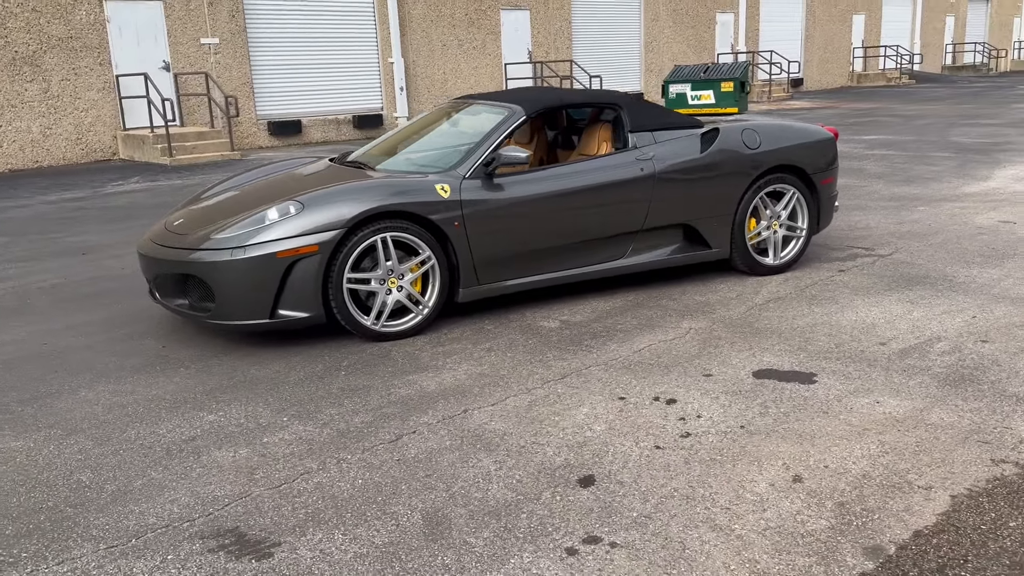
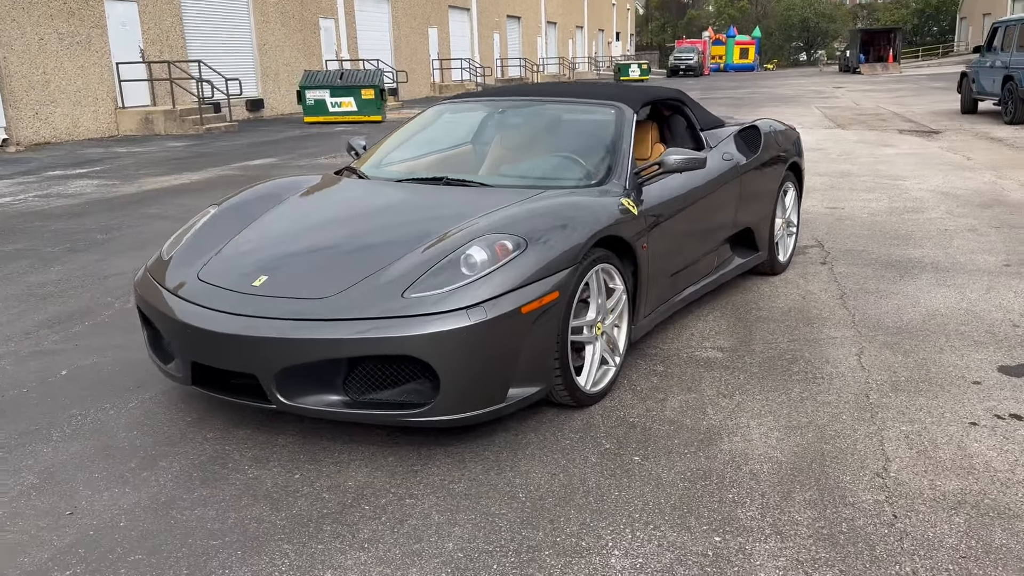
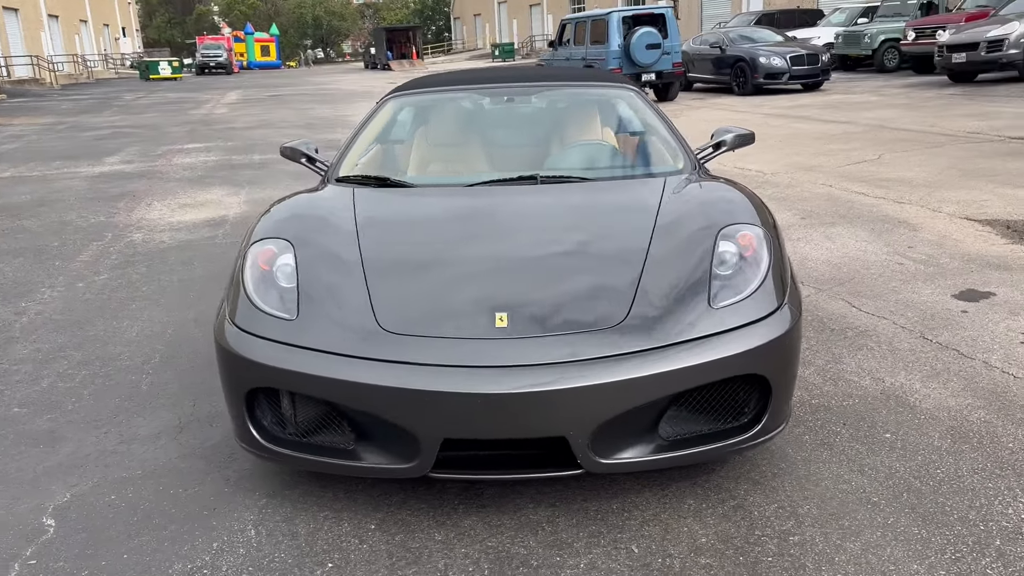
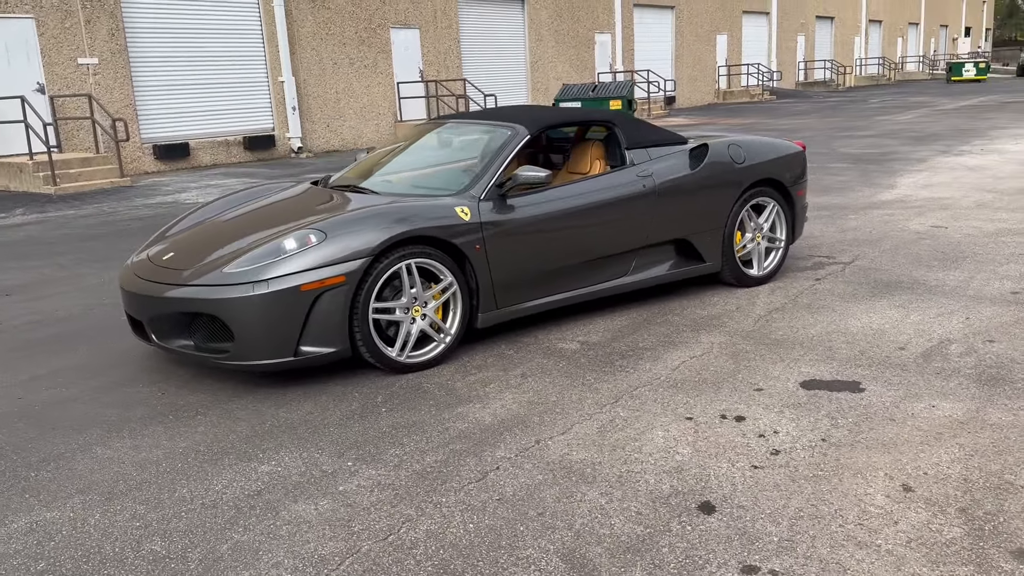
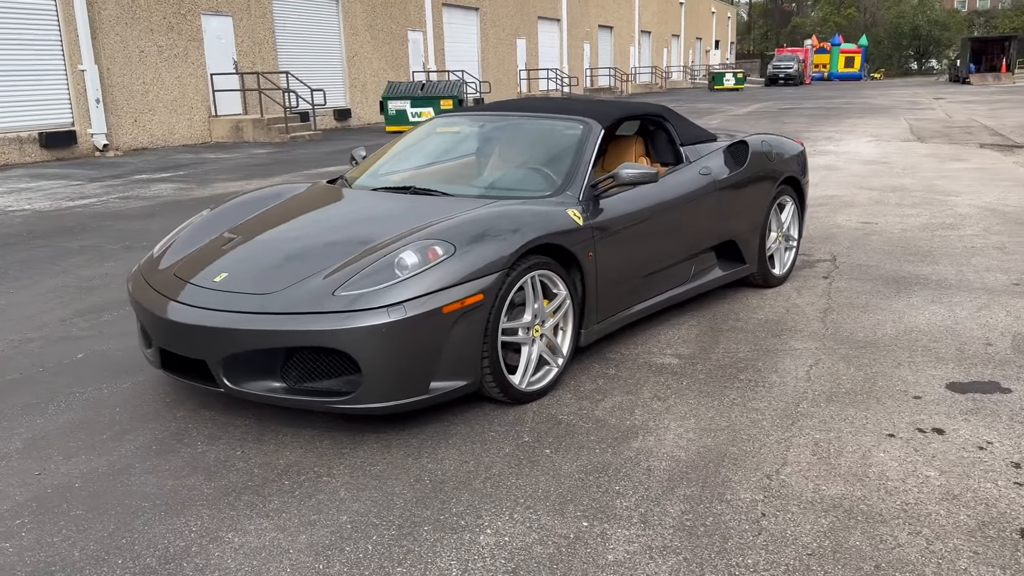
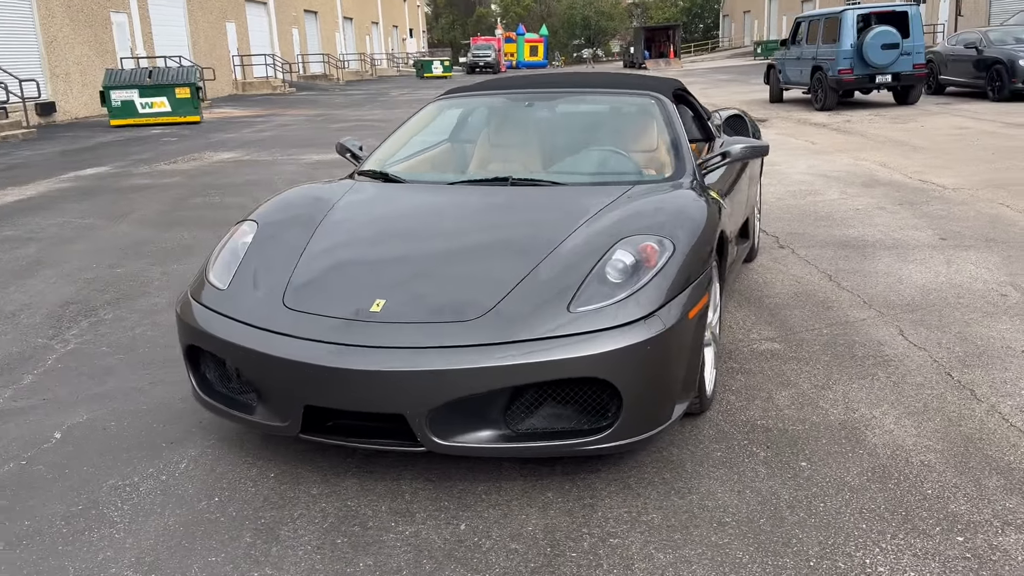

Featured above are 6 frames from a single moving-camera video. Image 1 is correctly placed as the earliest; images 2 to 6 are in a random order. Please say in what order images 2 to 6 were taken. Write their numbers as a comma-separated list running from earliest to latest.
4, 5, 2, 6, 3
